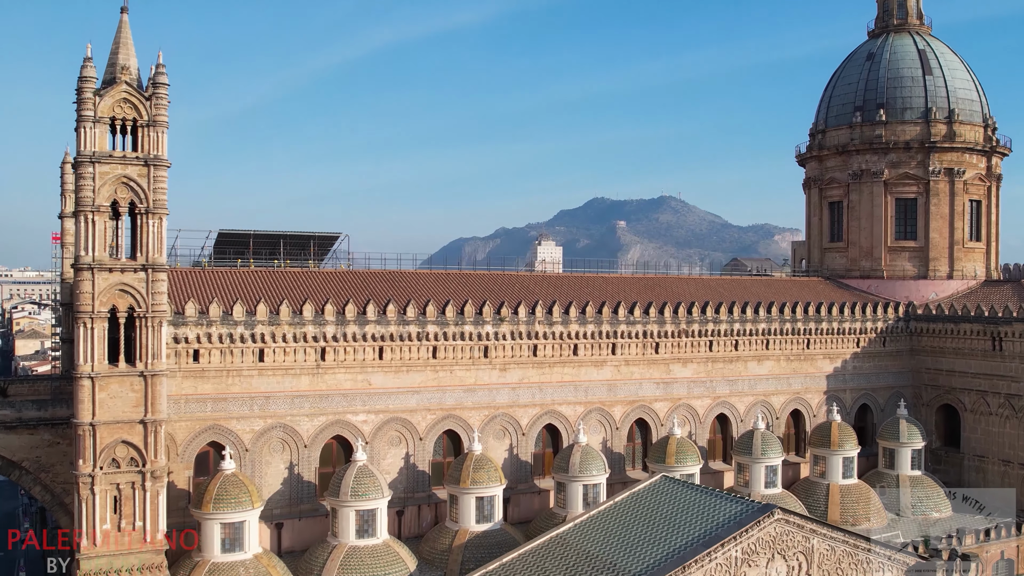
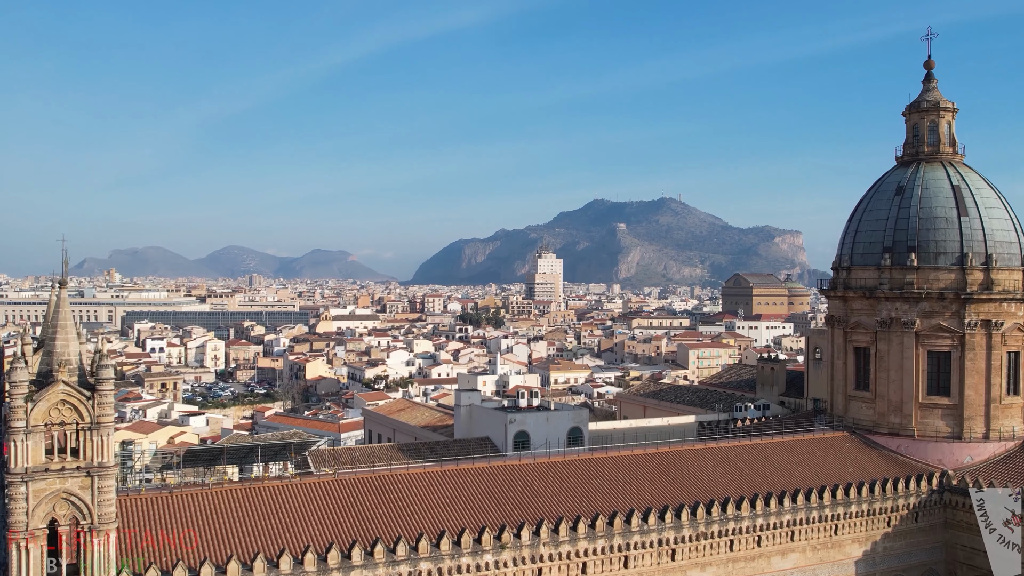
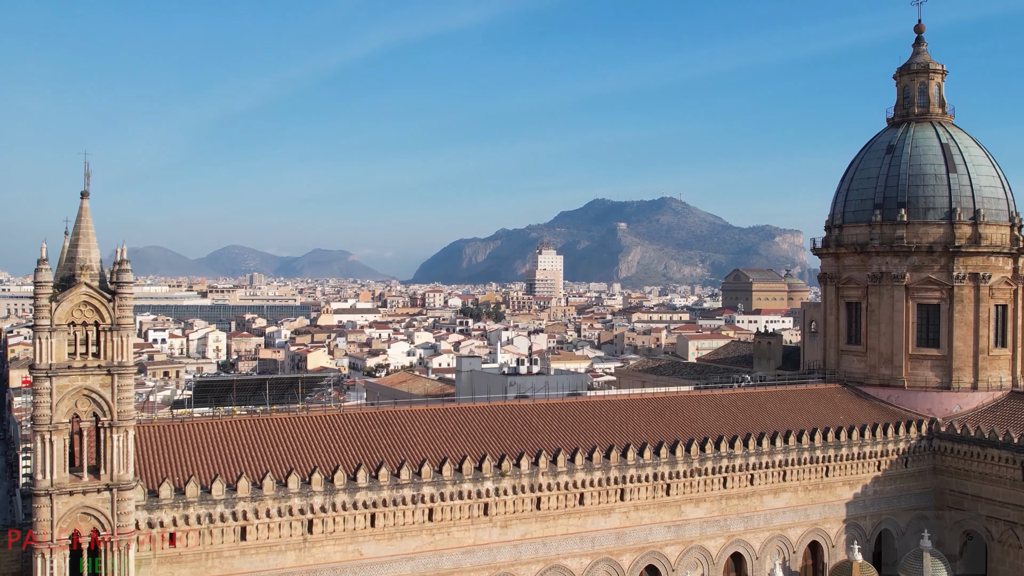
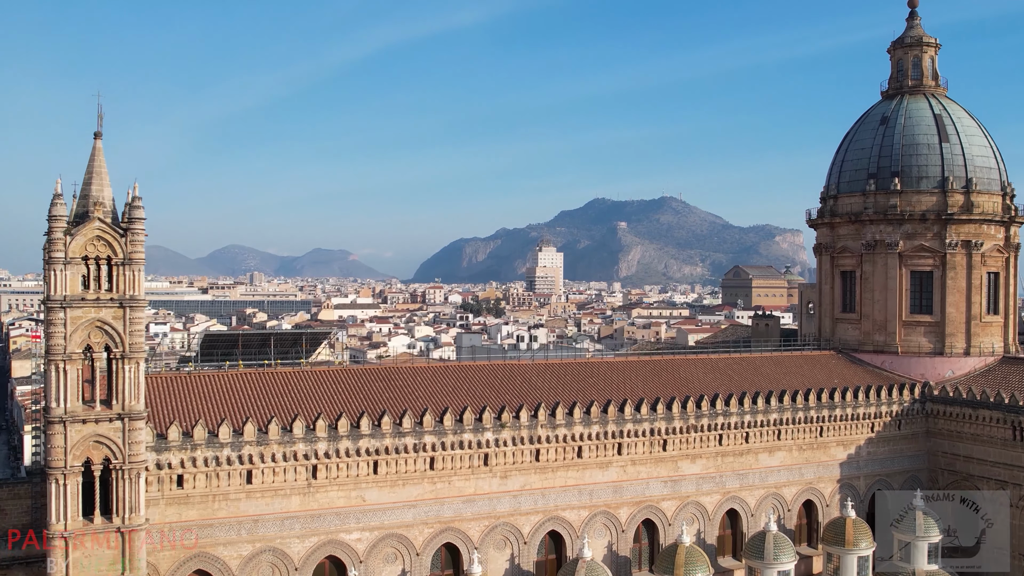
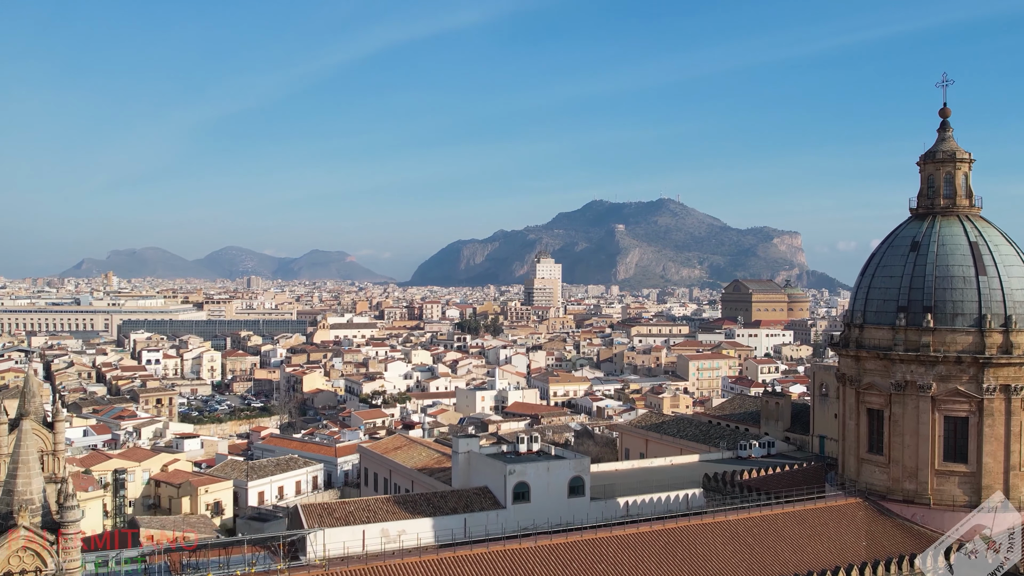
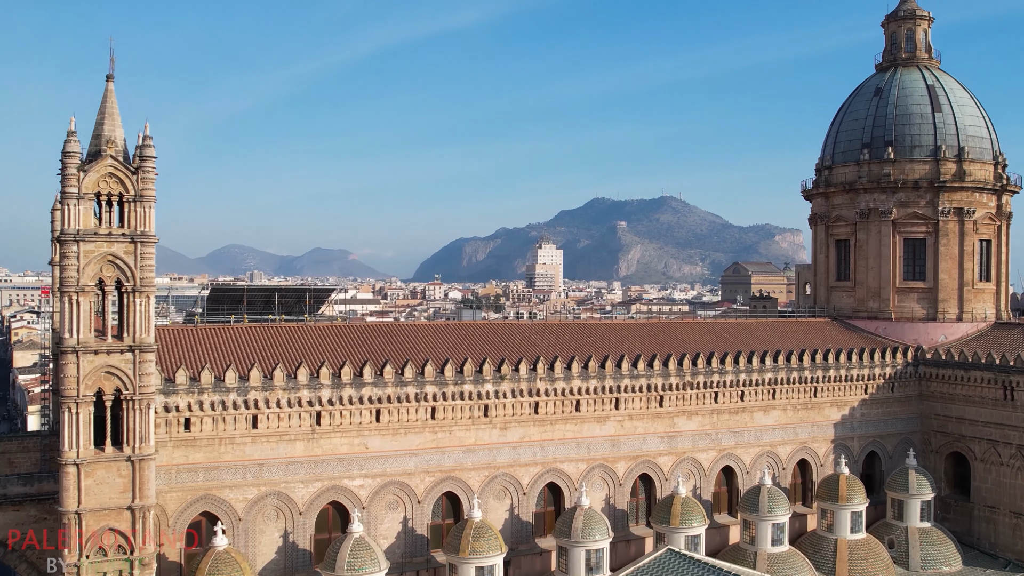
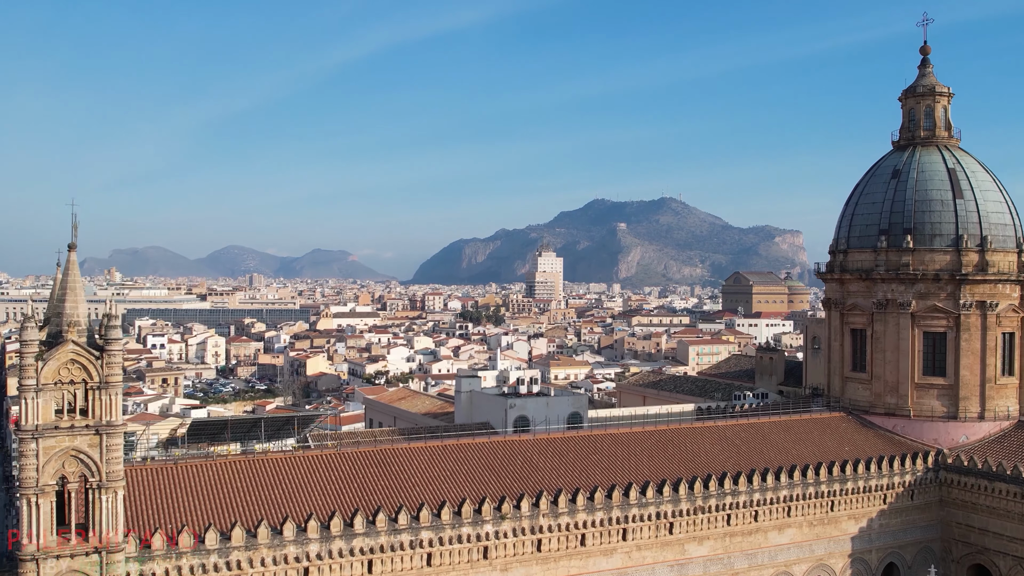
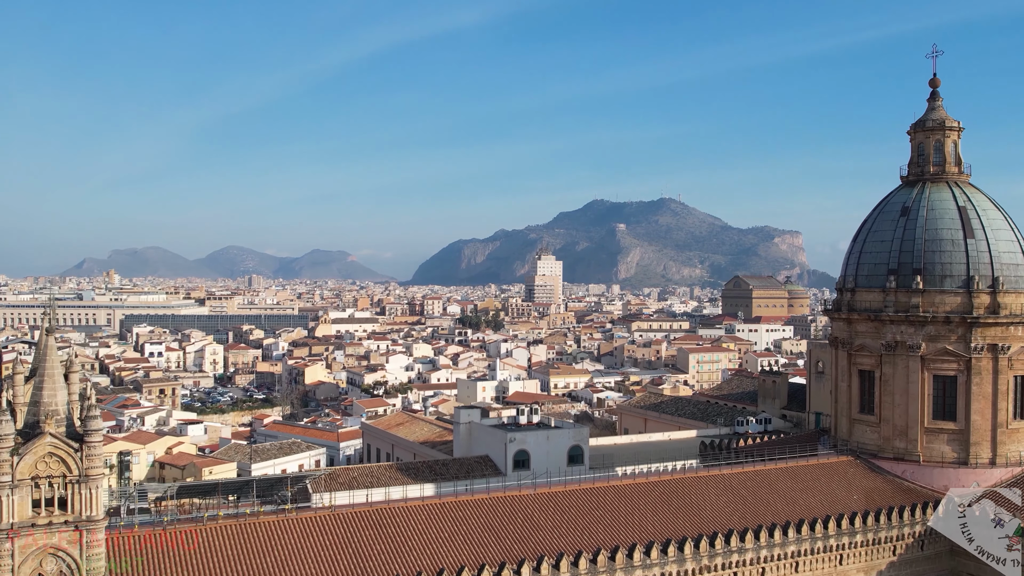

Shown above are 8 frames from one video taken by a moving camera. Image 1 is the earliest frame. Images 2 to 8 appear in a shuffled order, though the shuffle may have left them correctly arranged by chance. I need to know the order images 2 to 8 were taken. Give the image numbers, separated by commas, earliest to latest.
6, 4, 3, 7, 2, 8, 5
